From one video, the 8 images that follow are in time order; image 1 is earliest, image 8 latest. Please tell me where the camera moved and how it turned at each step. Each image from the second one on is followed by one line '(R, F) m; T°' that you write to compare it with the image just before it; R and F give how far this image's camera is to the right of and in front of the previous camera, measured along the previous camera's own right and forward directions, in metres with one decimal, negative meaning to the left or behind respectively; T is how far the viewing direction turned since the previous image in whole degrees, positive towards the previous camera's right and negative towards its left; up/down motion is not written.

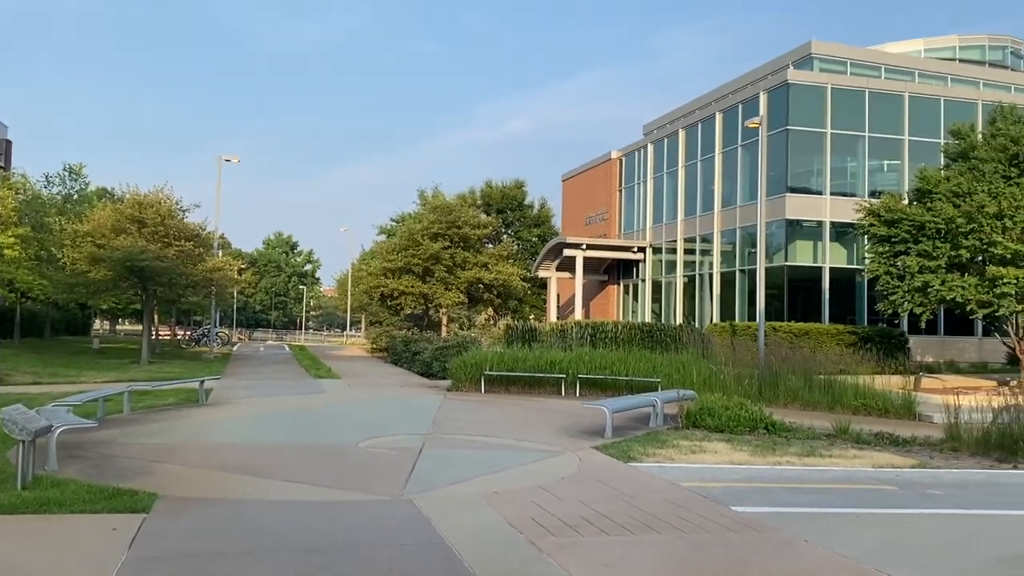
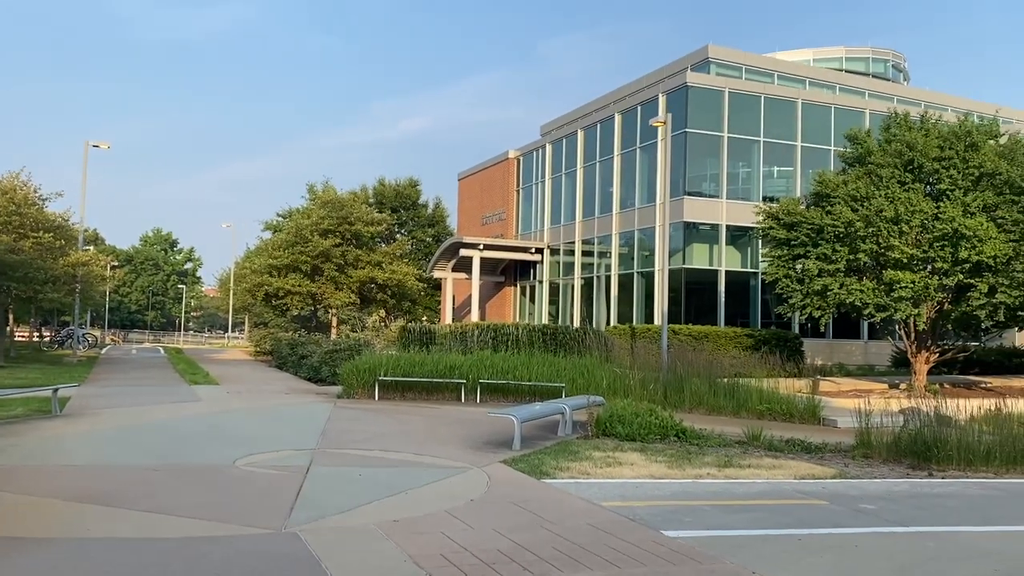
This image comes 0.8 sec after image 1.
(-0.1, +1.0) m; +7°
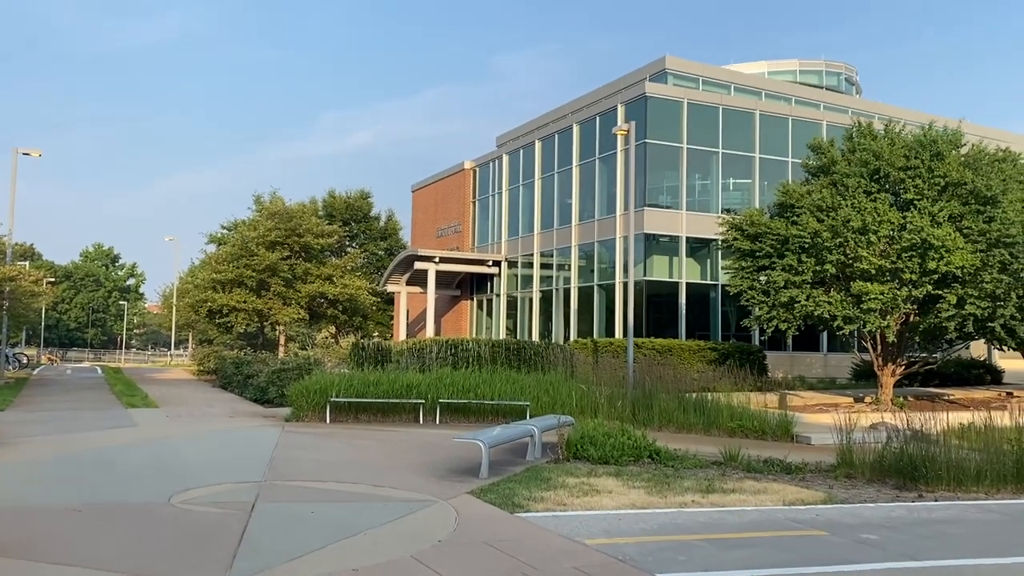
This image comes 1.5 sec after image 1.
(-0.2, +0.9) m; +3°
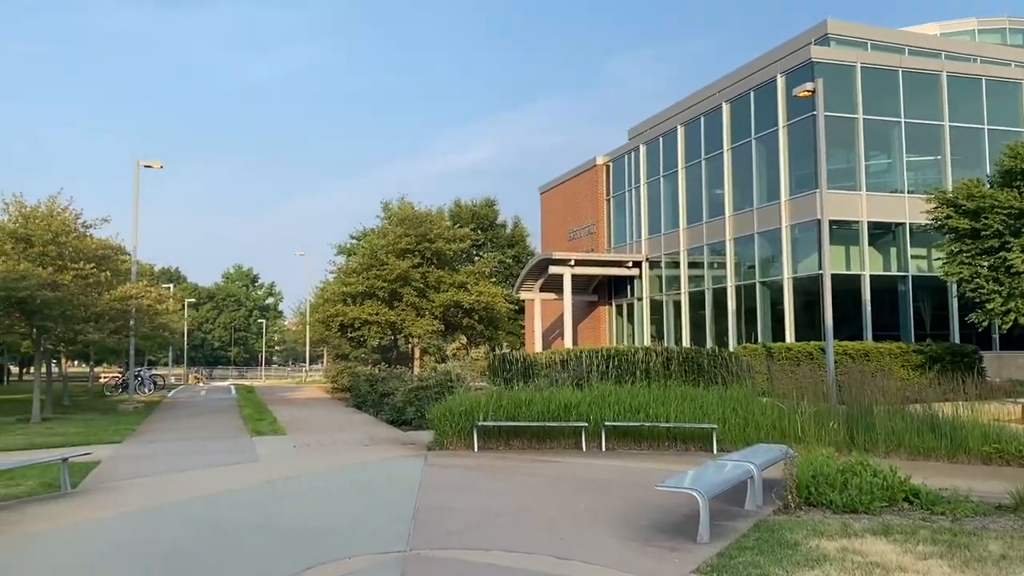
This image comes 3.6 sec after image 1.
(-0.8, +2.7) m; -8°
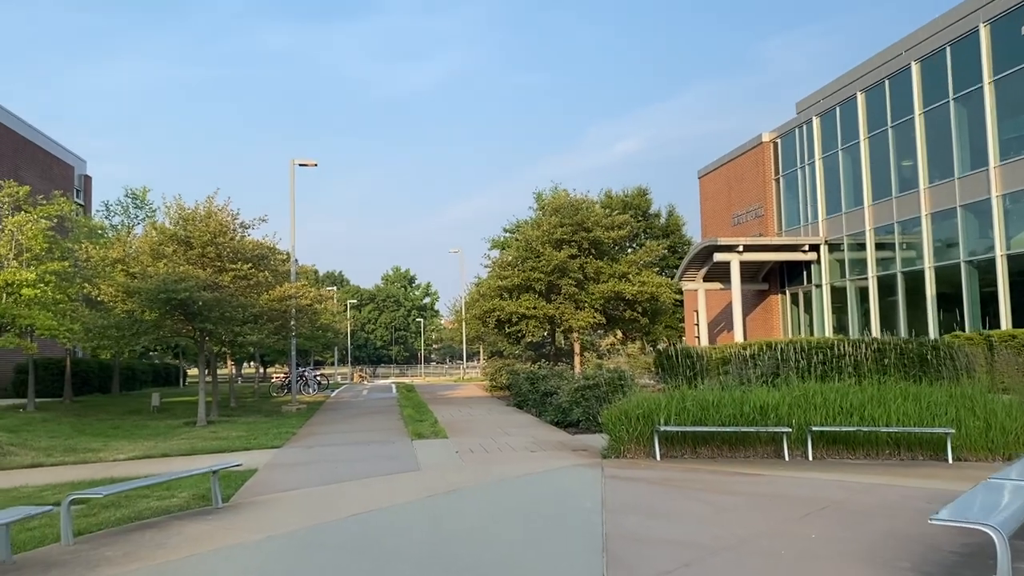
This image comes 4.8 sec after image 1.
(-0.4, +1.5) m; -10°
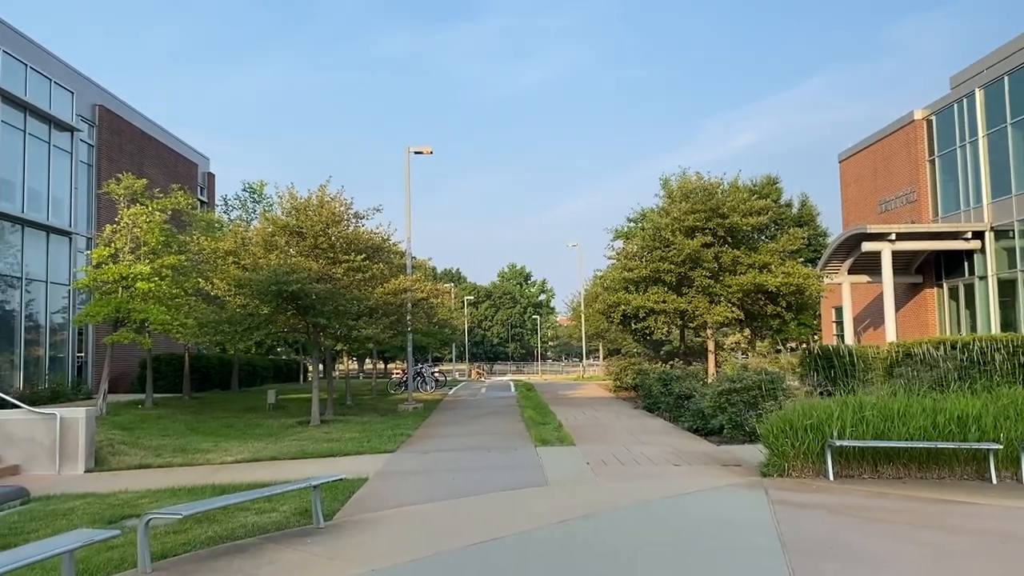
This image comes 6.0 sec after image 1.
(-0.3, +1.5) m; -8°
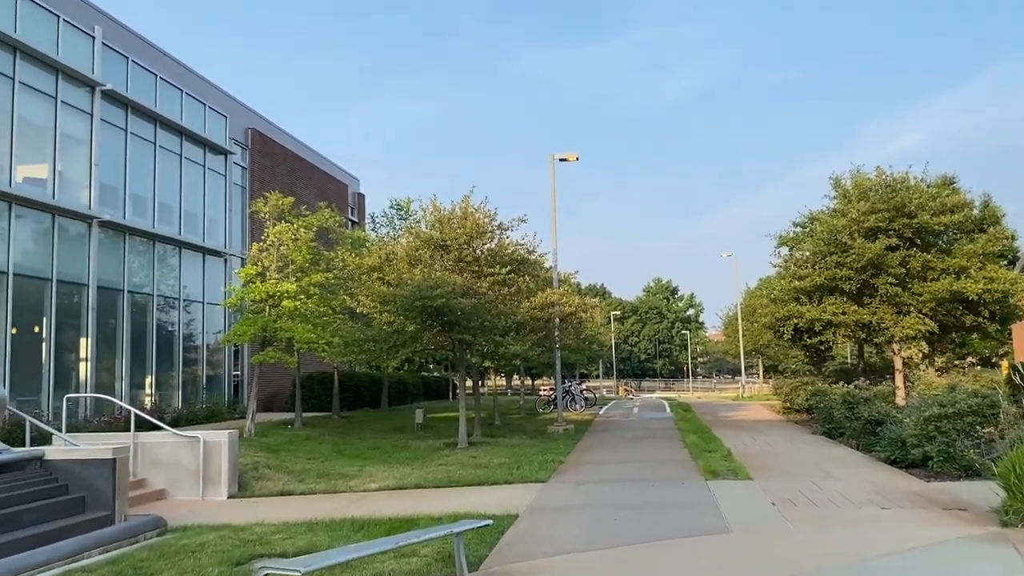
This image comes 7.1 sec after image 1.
(-0.2, +1.3) m; -10°
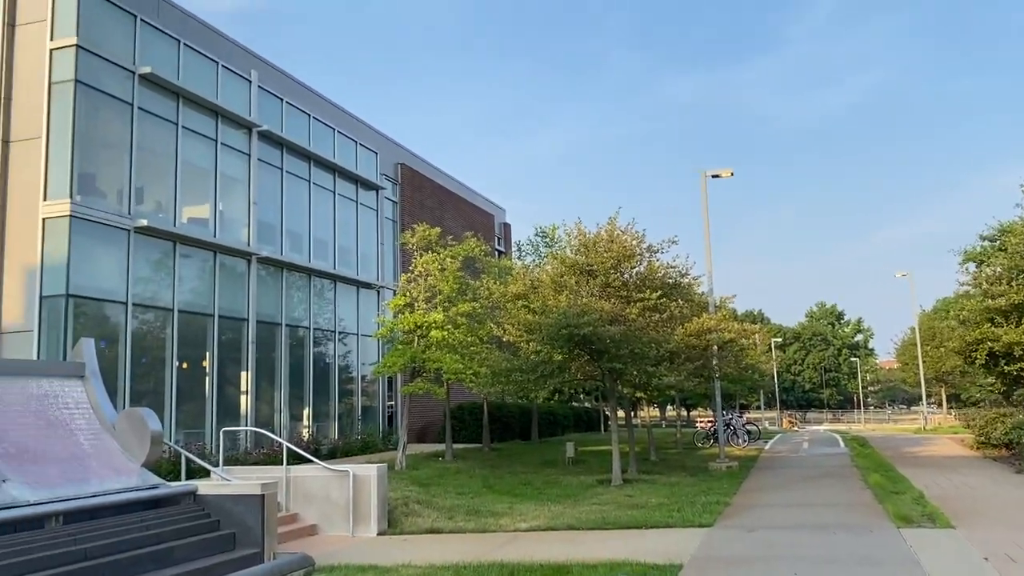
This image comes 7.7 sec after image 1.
(-0.1, +0.7) m; -10°
